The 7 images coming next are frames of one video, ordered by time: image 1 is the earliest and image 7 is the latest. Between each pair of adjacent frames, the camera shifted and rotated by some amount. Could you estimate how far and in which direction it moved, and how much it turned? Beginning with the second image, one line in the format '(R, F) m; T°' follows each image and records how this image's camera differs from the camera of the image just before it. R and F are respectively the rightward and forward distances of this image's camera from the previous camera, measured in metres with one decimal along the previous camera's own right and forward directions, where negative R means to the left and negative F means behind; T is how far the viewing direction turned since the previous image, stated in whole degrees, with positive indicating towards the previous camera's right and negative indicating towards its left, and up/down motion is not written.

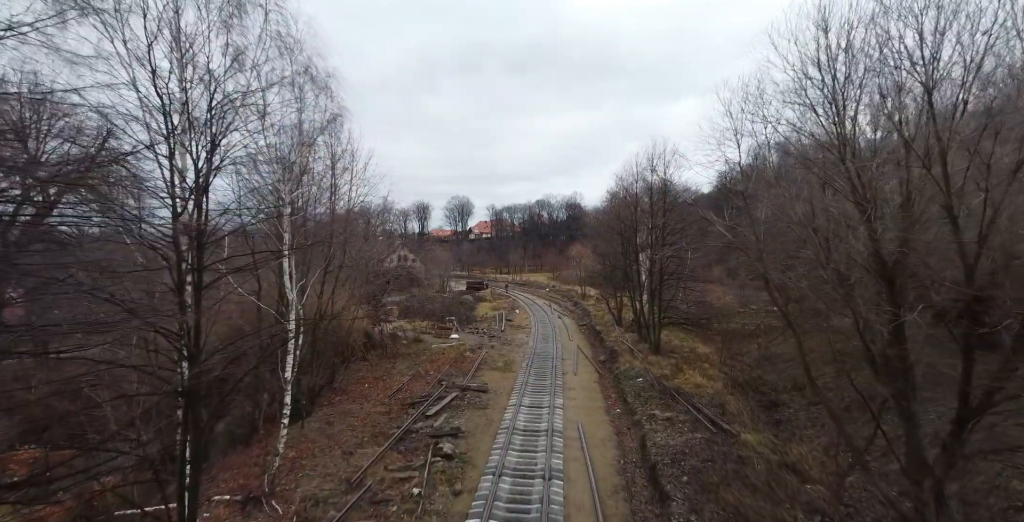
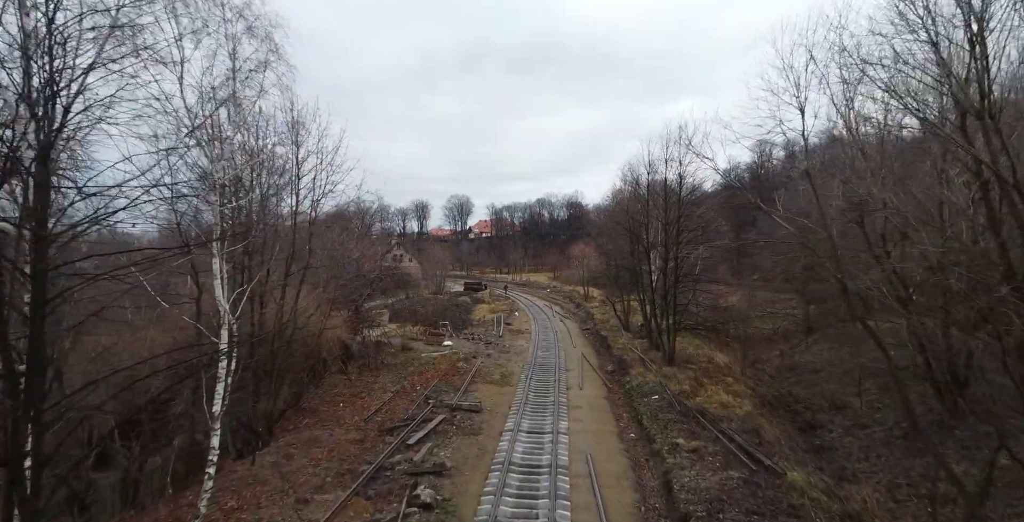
(+0.1, +2.3) m; 0°
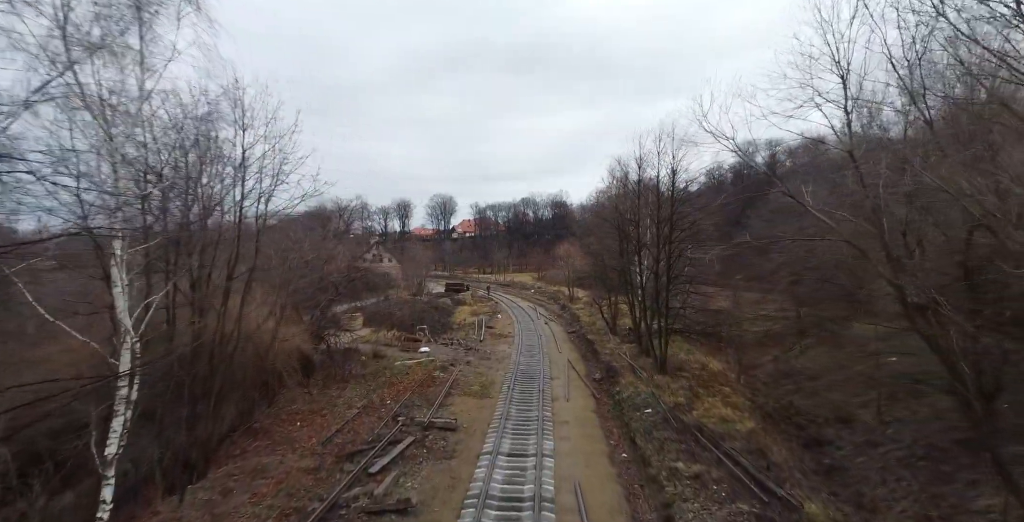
(+0.1, +1.5) m; +2°
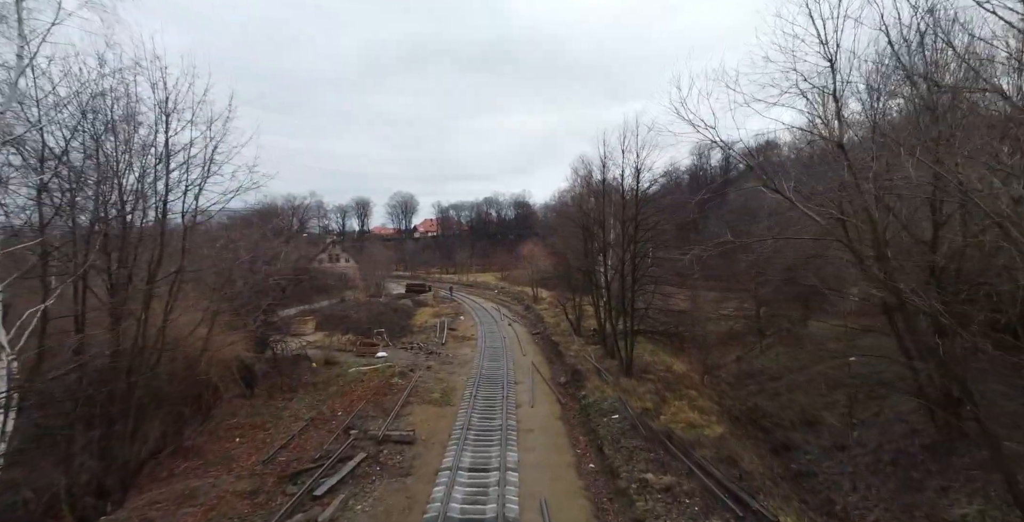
(0.0, +0.8) m; +4°
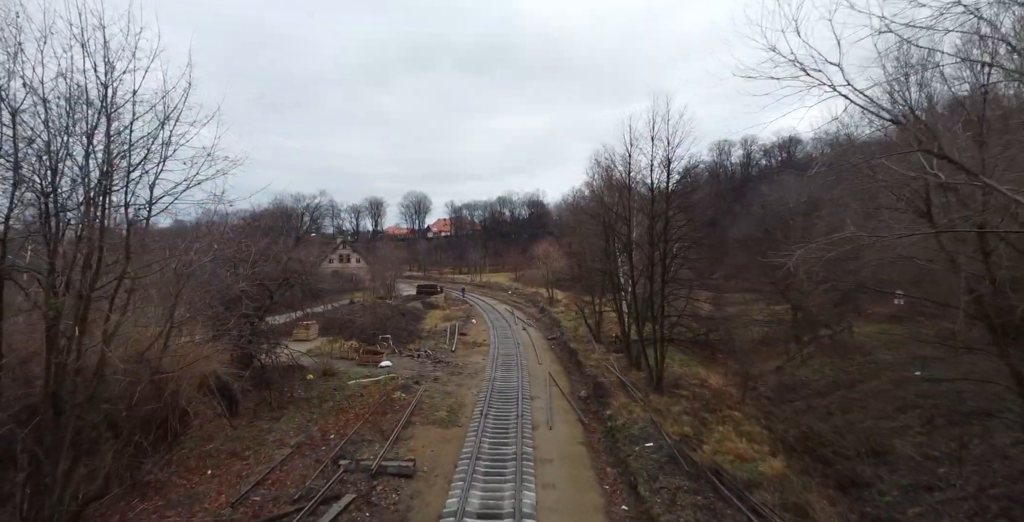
(-0.1, +1.9) m; -2°
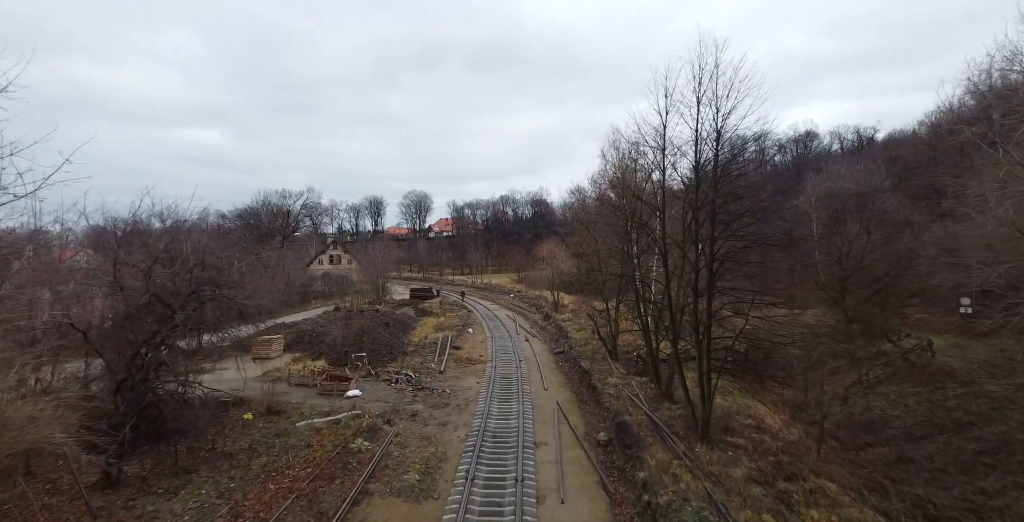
(+0.1, +4.0) m; 0°
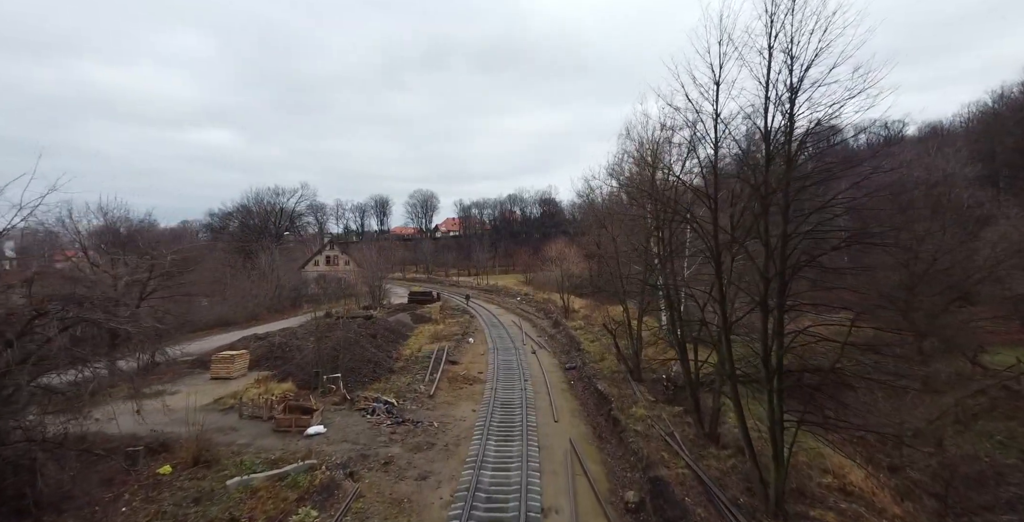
(+0.2, +3.3) m; -1°
